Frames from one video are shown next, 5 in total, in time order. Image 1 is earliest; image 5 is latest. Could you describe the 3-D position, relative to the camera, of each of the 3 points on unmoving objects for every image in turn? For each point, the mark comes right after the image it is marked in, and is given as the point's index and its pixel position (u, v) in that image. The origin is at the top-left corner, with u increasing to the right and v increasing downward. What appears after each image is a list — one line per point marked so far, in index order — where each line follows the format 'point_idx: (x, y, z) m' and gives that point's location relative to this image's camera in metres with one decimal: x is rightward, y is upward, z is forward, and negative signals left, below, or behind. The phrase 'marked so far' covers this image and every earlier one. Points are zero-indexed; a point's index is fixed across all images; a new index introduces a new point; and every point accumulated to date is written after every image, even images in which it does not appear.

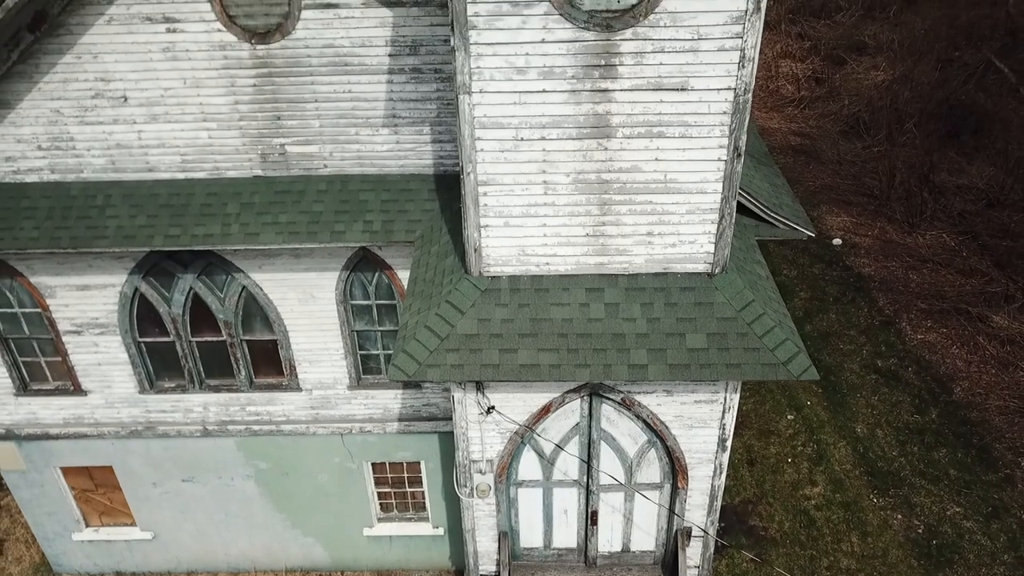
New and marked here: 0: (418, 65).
0: (-1.2, +2.8, +8.7) m
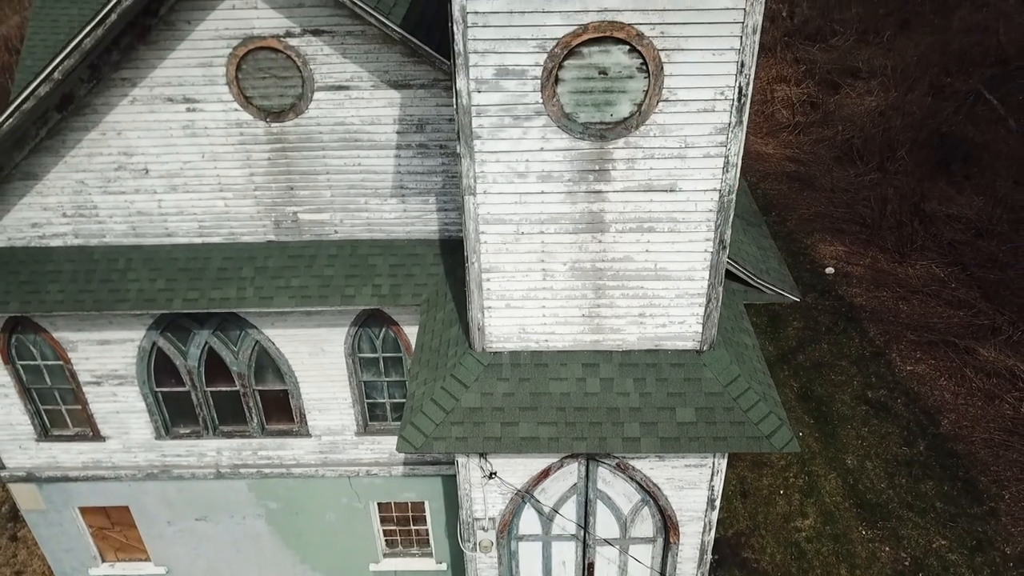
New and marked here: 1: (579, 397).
0: (-1.2, +2.0, +9.2) m
1: (+0.8, -1.2, +7.6) m
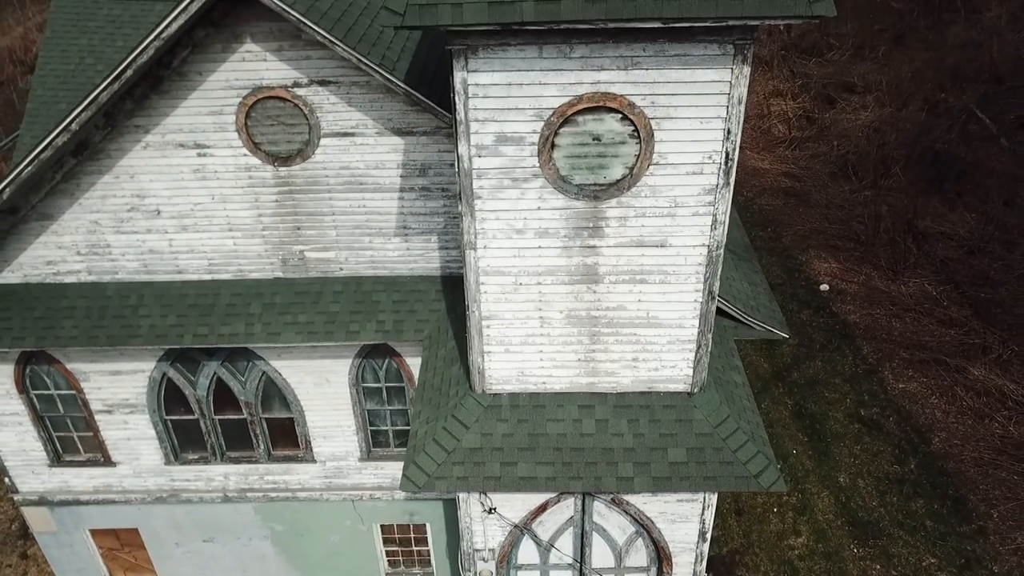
0: (-1.2, +1.5, +9.5) m
1: (+0.7, -1.7, +7.9) m
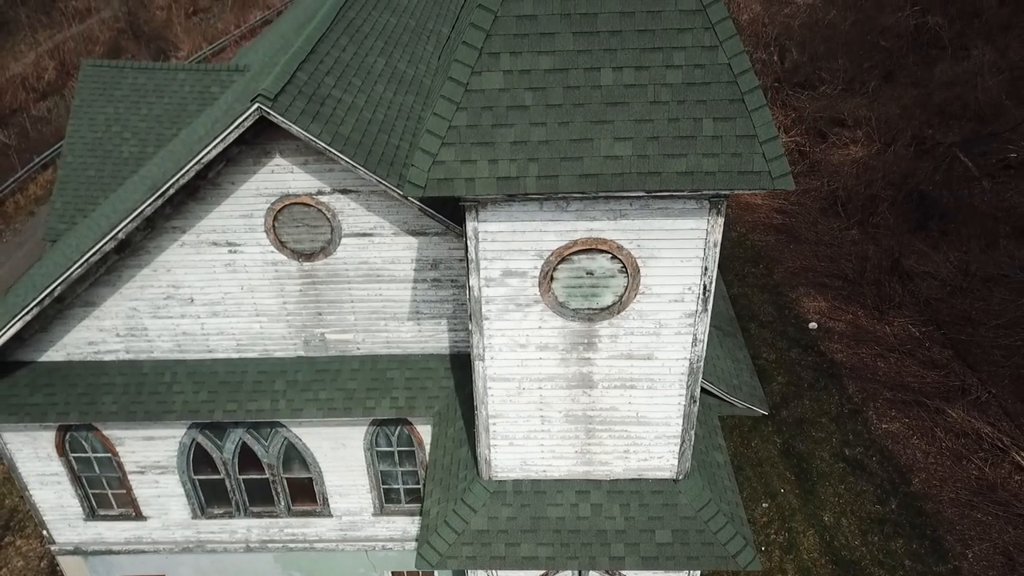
0: (-1.1, +0.2, +10.4) m
1: (+0.8, -3.0, +8.8) m
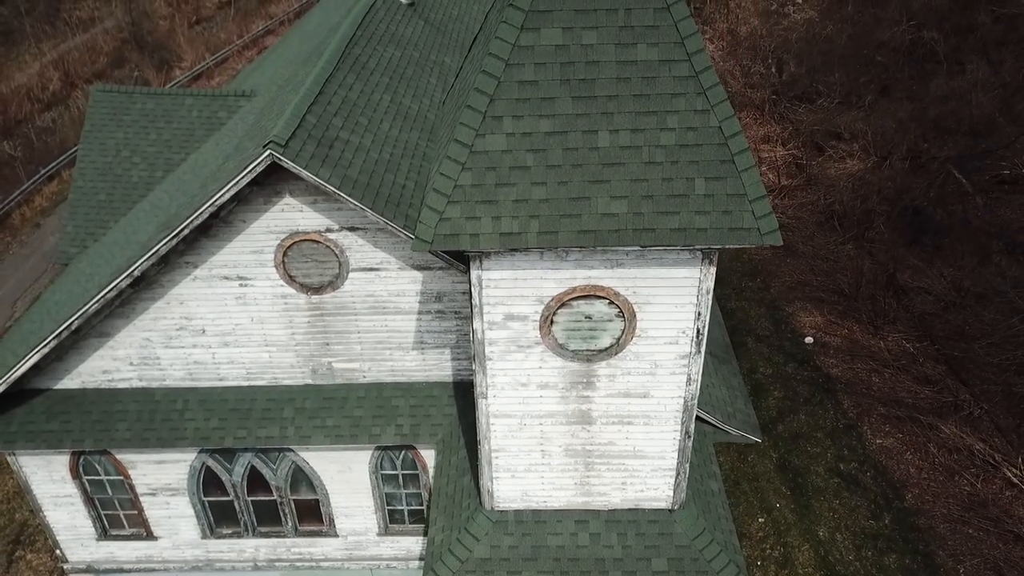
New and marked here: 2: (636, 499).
0: (-1.1, -0.3, +10.8) m
1: (+0.8, -3.5, +9.2) m
2: (+1.7, -2.9, +9.3) m
